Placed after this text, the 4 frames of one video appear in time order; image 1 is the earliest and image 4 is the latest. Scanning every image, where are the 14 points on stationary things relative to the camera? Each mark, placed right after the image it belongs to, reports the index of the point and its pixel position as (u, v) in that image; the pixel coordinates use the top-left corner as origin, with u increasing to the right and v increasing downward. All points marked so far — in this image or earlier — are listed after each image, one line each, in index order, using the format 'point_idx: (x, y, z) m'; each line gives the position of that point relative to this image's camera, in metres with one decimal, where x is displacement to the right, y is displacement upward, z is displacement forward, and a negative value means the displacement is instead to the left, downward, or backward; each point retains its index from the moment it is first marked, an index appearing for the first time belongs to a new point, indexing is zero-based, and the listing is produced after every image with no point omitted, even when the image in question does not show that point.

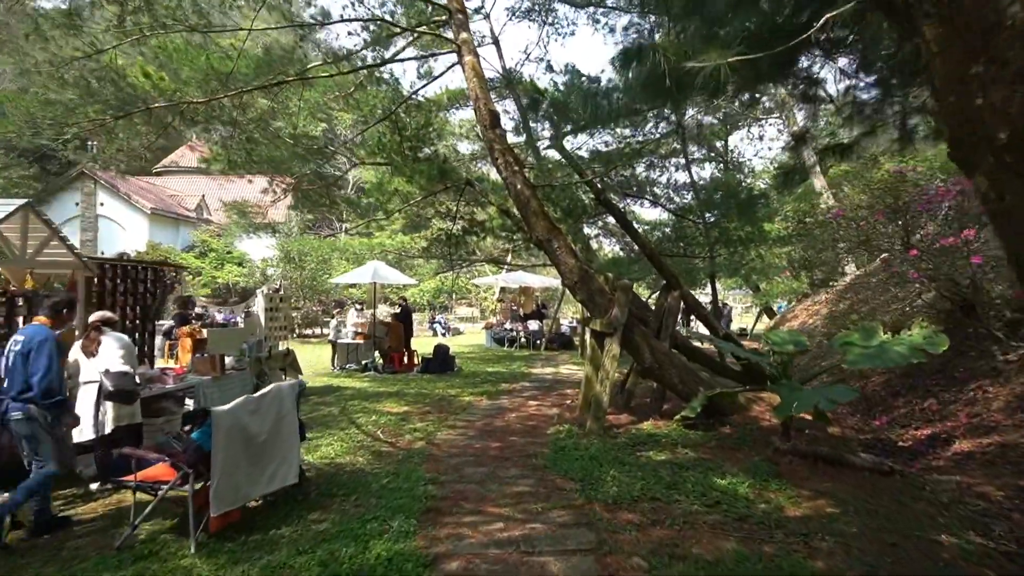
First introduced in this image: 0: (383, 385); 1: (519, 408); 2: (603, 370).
0: (-2.1, -1.6, +9.8) m
1: (+0.1, -1.5, +7.6) m
2: (+1.0, -0.9, +6.6) m
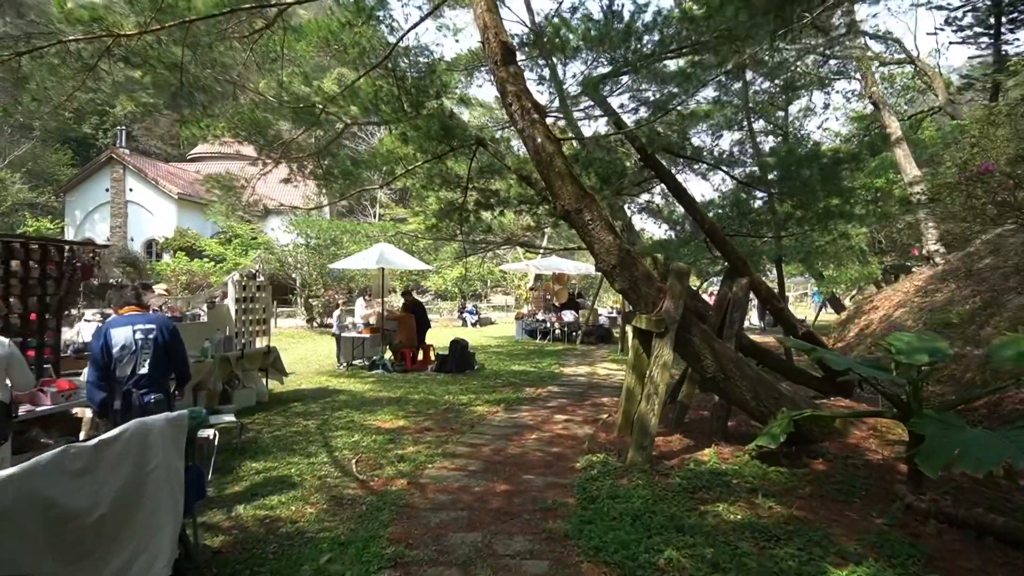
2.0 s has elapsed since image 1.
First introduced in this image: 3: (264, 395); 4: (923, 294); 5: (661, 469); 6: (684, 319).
0: (-1.8, -1.4, +8.4) m
1: (+0.3, -1.4, +6.0) m
2: (+1.2, -0.8, +5.0) m
3: (-2.9, -1.3, +7.1) m
4: (+7.3, -0.1, +10.6) m
5: (+1.2, -1.4, +4.7) m
6: (+1.5, -0.3, +5.1) m
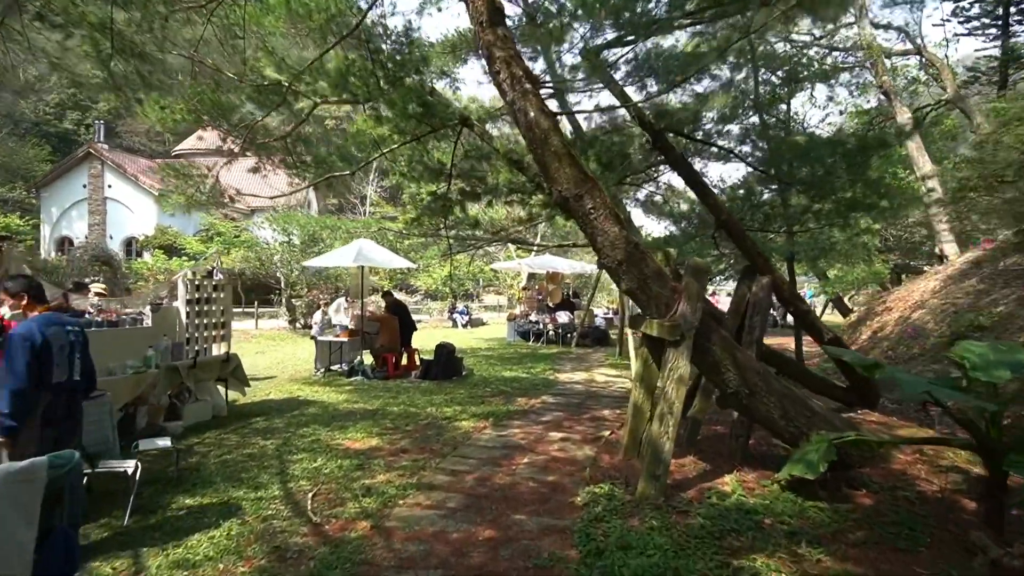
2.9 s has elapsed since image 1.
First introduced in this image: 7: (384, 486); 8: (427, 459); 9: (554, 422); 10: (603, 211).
0: (-1.9, -1.4, +7.6) m
1: (+0.2, -1.4, +5.3) m
2: (+1.1, -0.8, +4.3) m
3: (-3.0, -1.3, +6.2) m
4: (+7.2, -0.1, +9.9) m
5: (+1.1, -1.4, +3.9) m
6: (+1.4, -0.3, +4.4) m
7: (-0.9, -1.4, +4.2) m
8: (-0.7, -1.4, +4.8) m
9: (+0.4, -1.4, +6.1) m
10: (+0.7, +0.6, +4.5) m
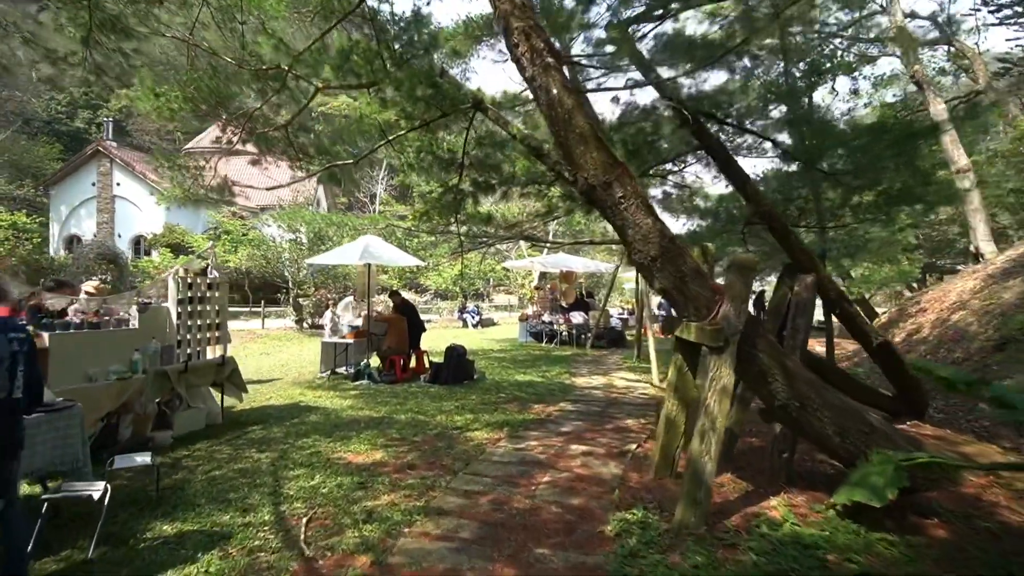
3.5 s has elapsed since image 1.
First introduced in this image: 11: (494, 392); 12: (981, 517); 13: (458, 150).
0: (-1.7, -1.4, +7.1) m
1: (+0.3, -1.4, +4.8) m
2: (+1.2, -0.8, +3.8) m
3: (-2.9, -1.3, +5.8) m
4: (+7.4, -0.1, +9.3) m
5: (+1.2, -1.4, +3.4) m
6: (+1.5, -0.3, +3.9) m
7: (-0.8, -1.4, +3.7) m
8: (-0.6, -1.4, +4.3) m
9: (+0.6, -1.4, +5.6) m
10: (+0.8, +0.6, +4.0) m
11: (-0.2, -1.4, +7.9) m
12: (+2.9, -1.4, +3.6) m
13: (-0.6, +1.5, +6.4) m
